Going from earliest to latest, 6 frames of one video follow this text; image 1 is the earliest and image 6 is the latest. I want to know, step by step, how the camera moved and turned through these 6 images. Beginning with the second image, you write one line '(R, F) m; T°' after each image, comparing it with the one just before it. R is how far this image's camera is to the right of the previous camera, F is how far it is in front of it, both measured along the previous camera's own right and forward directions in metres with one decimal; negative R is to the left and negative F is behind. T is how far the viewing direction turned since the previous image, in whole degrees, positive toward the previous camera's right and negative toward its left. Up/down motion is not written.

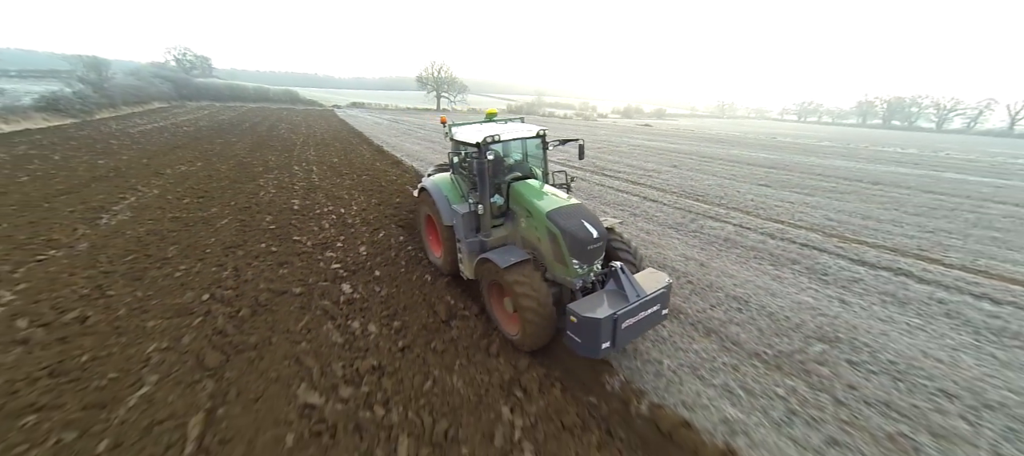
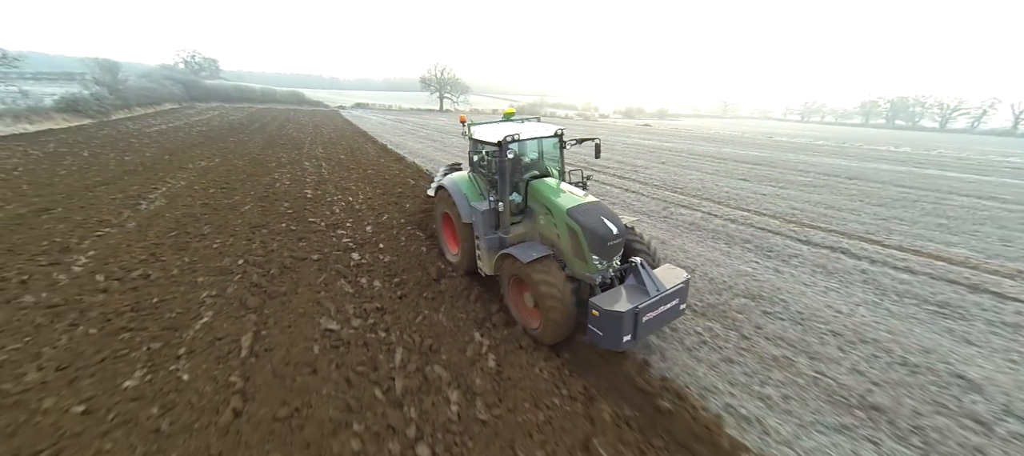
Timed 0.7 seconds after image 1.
(+0.3, -0.8) m; -1°
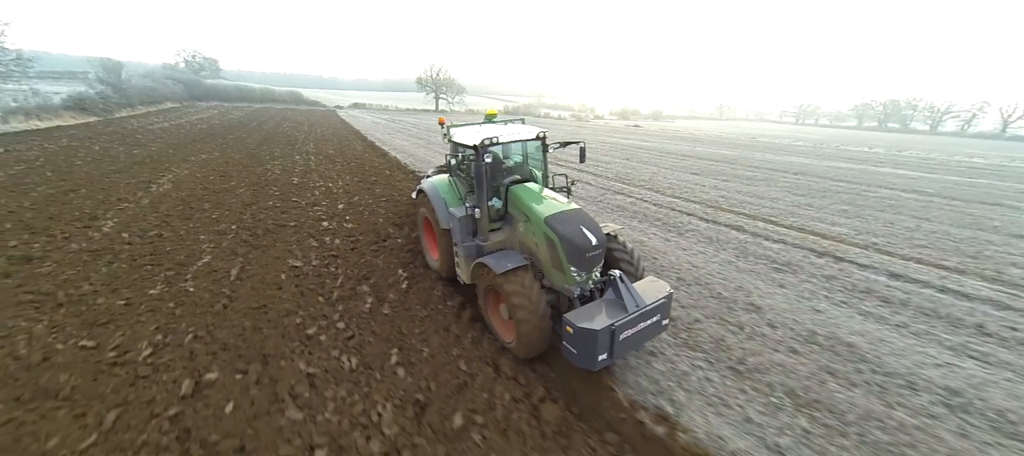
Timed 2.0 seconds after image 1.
(+1.1, -1.2) m; 0°
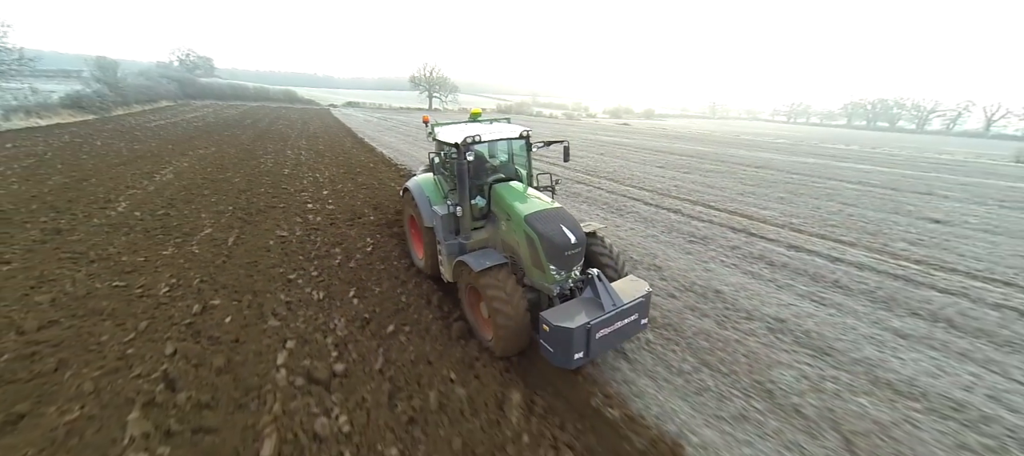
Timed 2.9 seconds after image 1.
(+0.8, -1.0) m; 0°
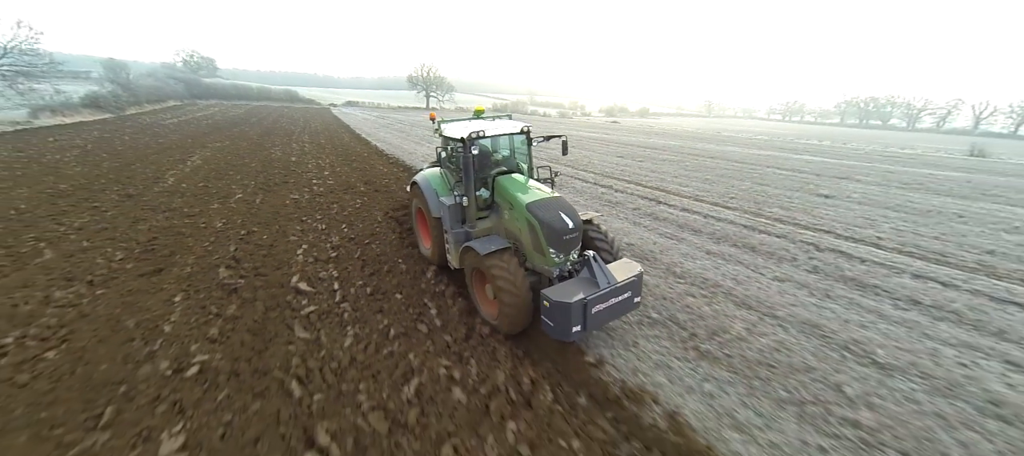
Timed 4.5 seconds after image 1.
(+1.2, -2.0) m; 0°
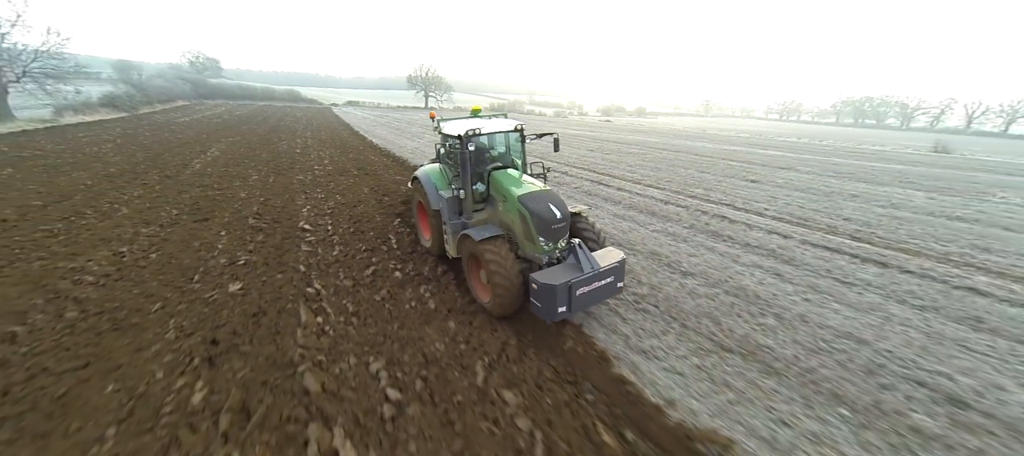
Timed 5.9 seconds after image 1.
(+1.2, -1.8) m; -1°
